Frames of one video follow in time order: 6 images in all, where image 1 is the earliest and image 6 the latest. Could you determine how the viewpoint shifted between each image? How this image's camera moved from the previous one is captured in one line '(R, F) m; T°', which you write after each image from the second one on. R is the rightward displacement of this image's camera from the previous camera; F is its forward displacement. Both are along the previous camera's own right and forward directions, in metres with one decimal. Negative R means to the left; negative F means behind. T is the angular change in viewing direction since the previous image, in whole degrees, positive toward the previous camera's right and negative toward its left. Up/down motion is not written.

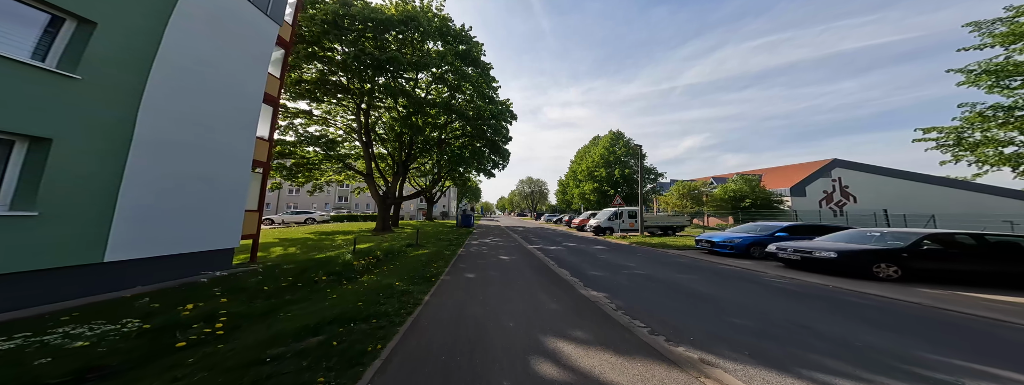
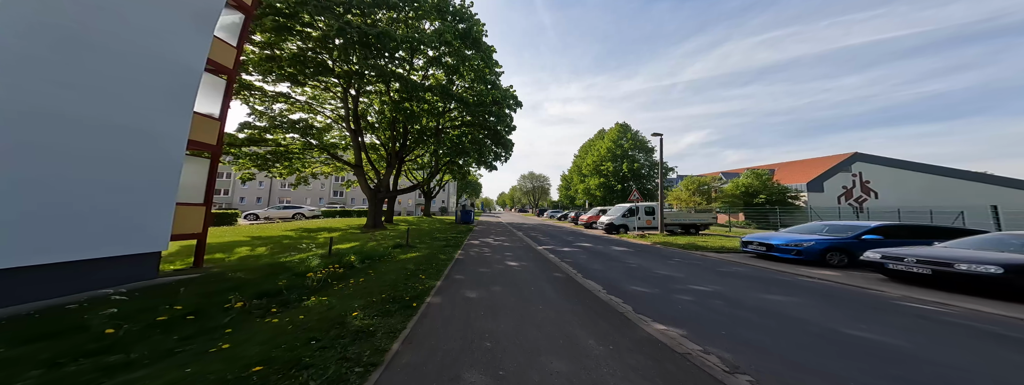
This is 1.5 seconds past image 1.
(-0.3, +2.0) m; 0°
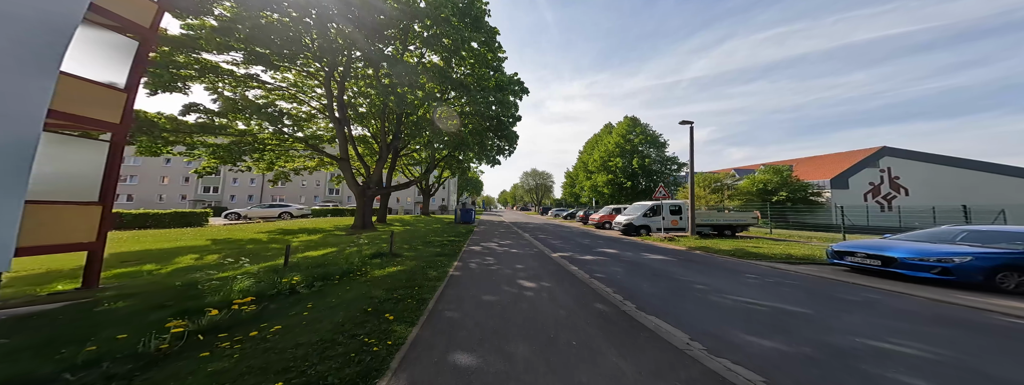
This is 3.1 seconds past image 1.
(-0.3, +2.3) m; 0°
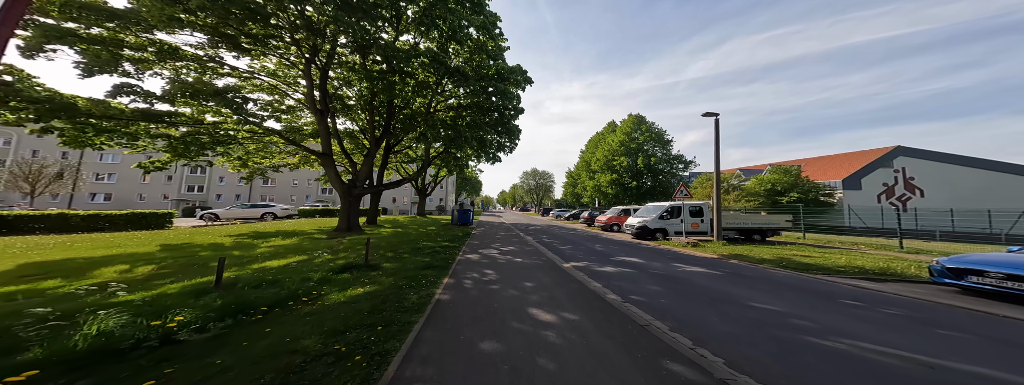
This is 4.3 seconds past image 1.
(-0.2, +1.7) m; 0°
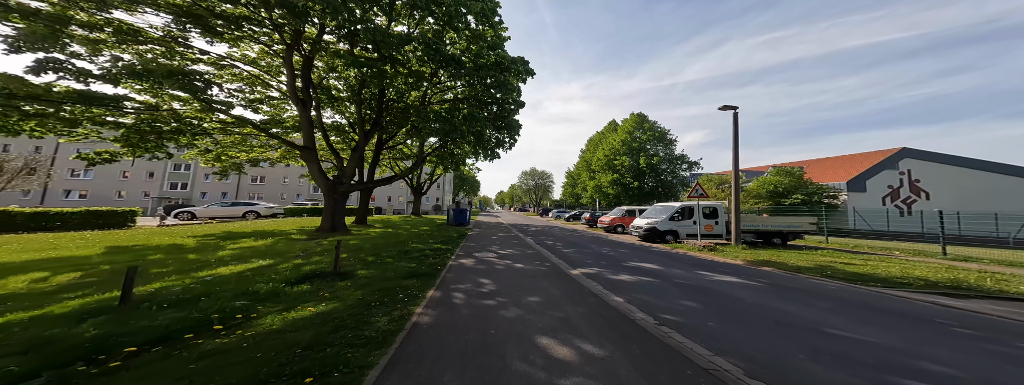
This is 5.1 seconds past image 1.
(-0.1, +1.2) m; +1°
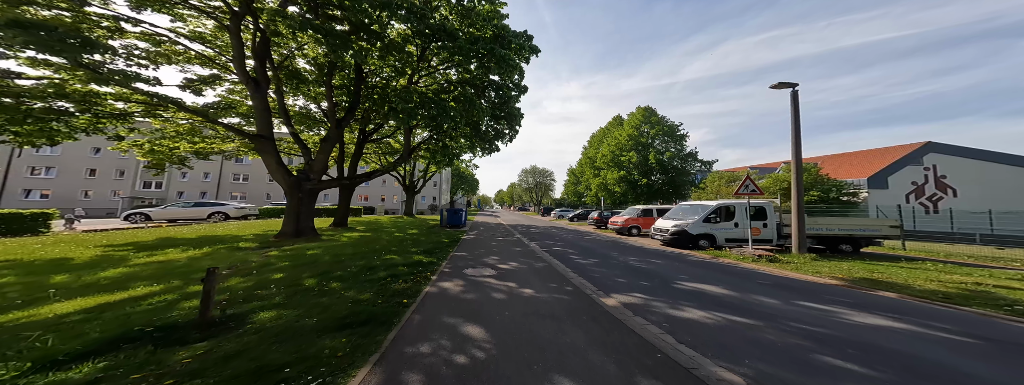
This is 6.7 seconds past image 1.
(-0.1, +2.5) m; 0°
